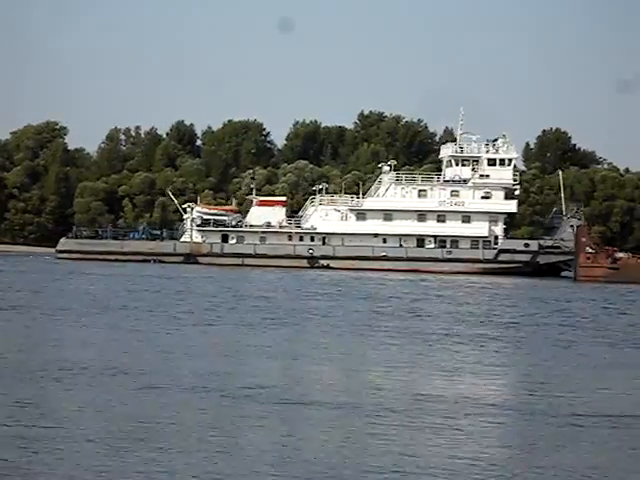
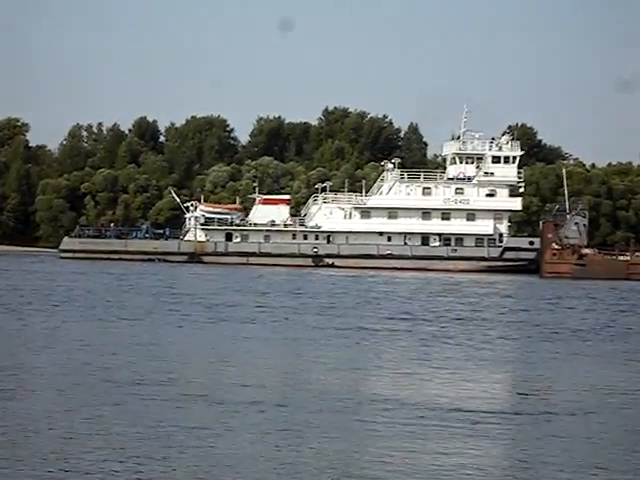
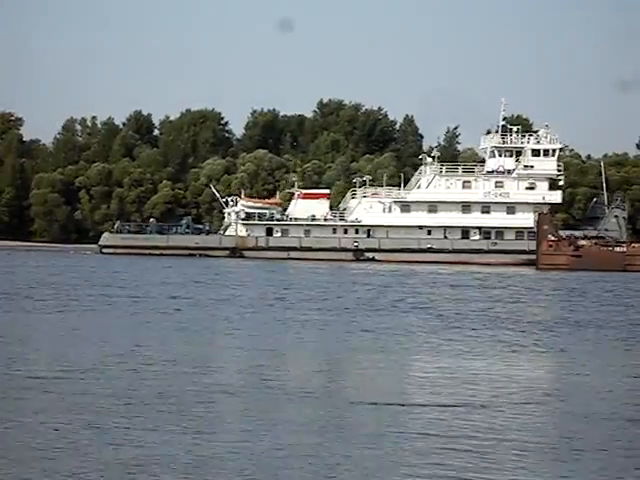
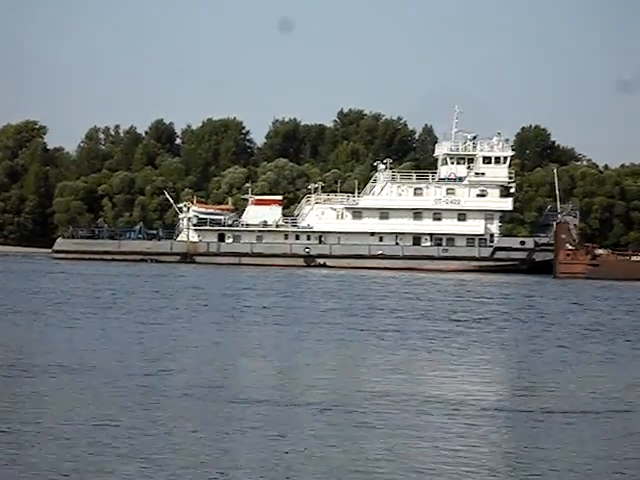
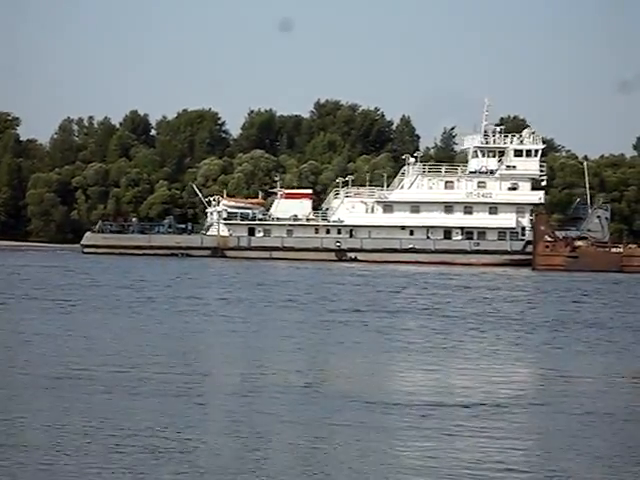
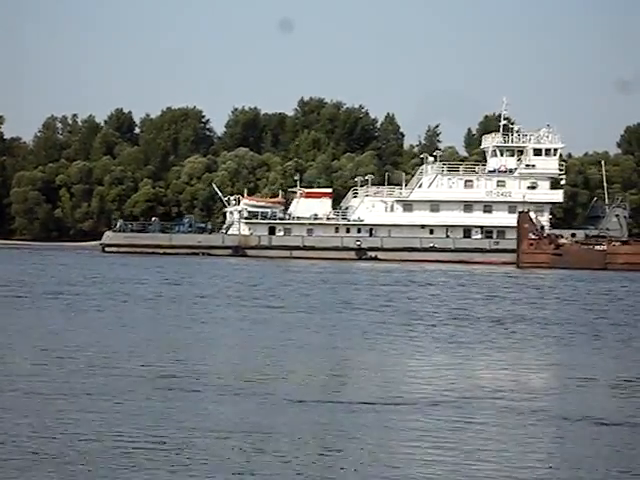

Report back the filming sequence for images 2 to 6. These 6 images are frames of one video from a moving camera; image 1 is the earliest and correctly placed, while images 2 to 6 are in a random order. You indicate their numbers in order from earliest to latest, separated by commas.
4, 2, 5, 3, 6
